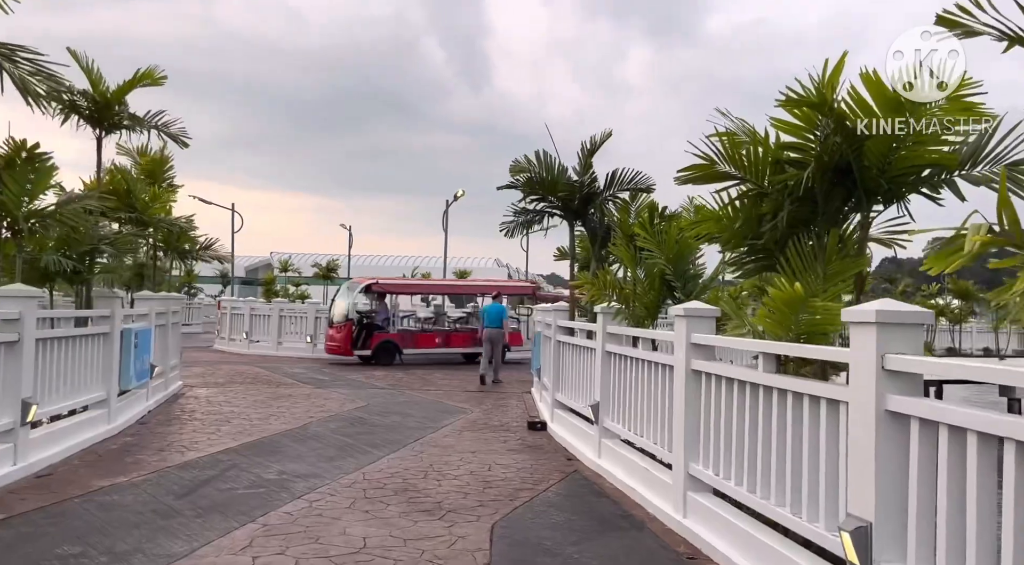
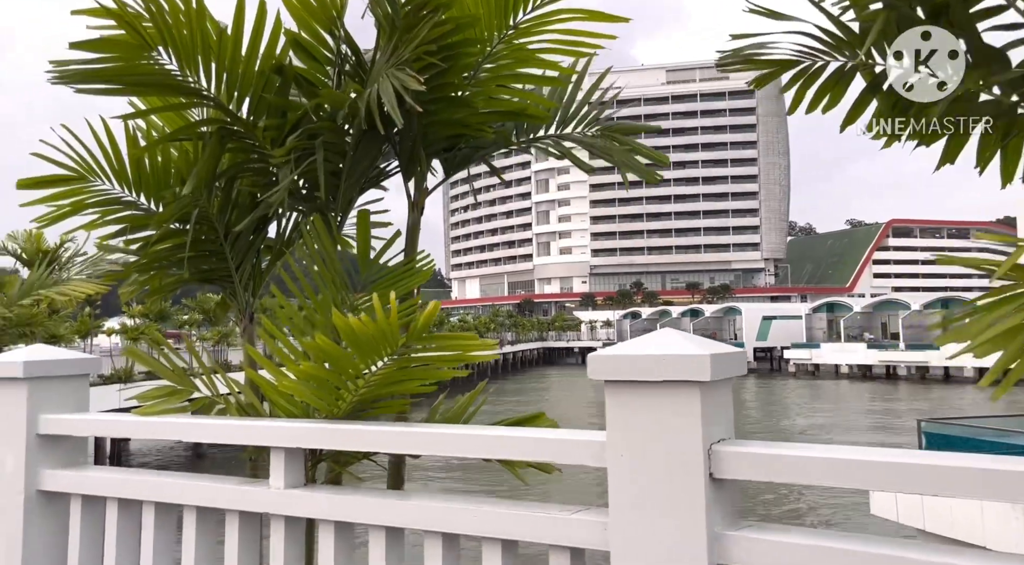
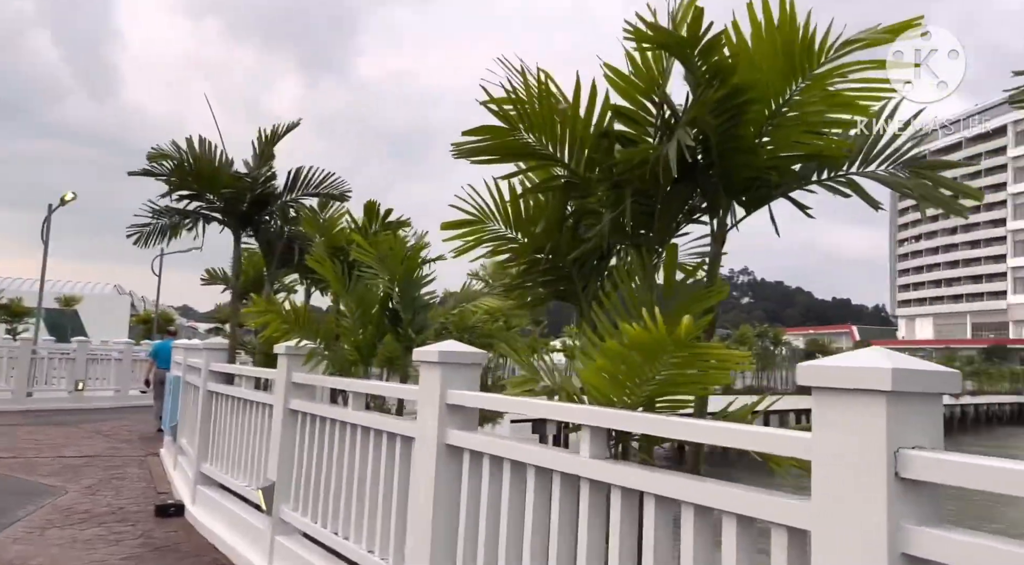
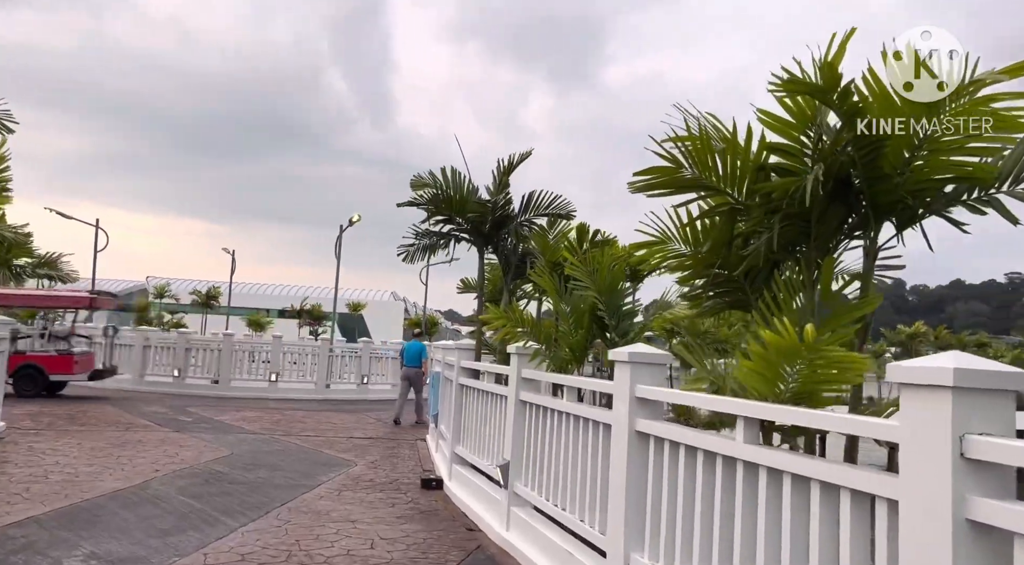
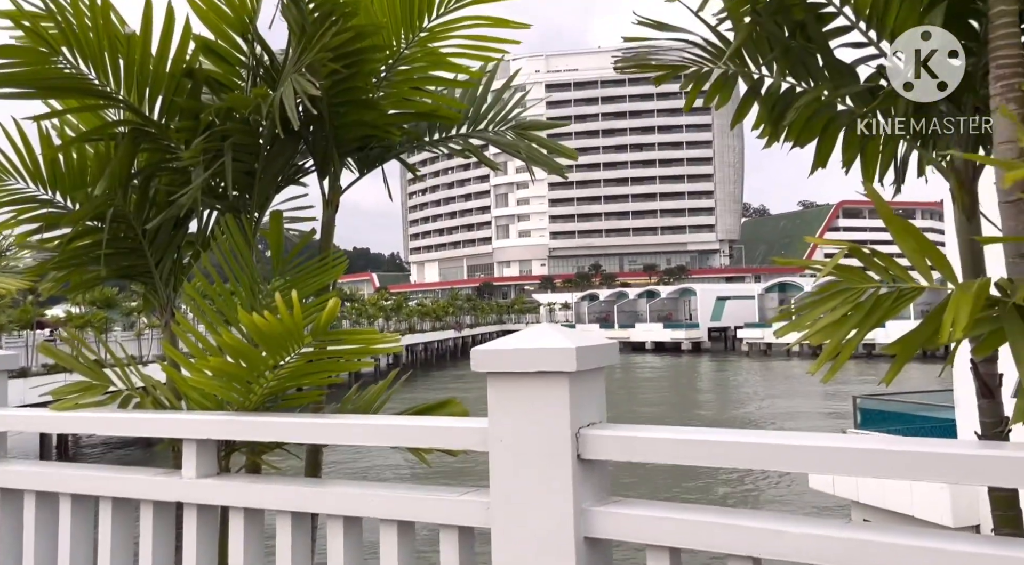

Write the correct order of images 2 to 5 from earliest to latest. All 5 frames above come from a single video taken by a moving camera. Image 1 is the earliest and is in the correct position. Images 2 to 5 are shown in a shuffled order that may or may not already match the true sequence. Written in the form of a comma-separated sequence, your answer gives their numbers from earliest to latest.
4, 3, 5, 2
